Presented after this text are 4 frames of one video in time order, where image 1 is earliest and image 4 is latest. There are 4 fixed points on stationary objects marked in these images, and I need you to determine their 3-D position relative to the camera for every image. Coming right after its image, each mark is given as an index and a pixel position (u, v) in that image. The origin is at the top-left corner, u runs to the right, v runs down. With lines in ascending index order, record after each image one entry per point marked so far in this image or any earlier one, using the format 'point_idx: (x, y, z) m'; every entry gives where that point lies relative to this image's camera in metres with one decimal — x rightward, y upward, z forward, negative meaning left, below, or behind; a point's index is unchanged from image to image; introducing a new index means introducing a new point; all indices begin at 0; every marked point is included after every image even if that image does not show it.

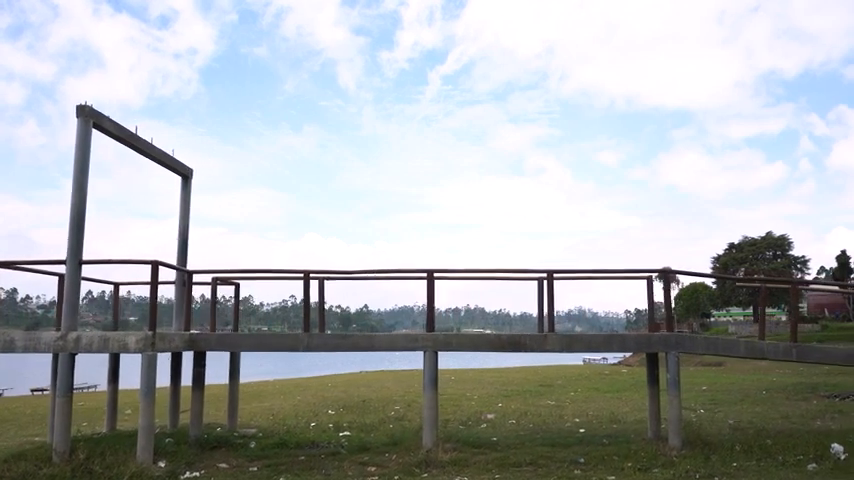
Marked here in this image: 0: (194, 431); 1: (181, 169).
0: (-4.4, -3.6, +13.3) m
1: (-5.4, +1.5, +15.6) m
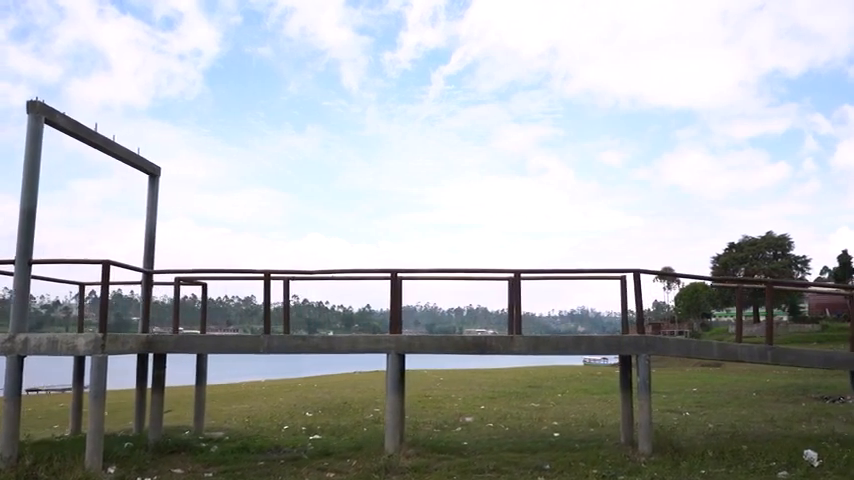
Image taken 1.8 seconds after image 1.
0: (-5.0, -3.6, +13.0) m
1: (-6.0, +1.6, +15.2) m
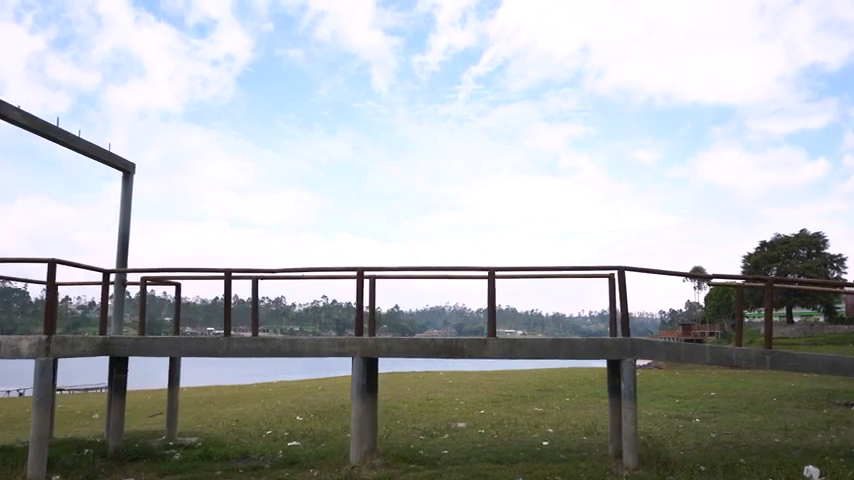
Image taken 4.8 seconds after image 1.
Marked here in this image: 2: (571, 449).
0: (-5.5, -3.5, +12.4) m
1: (-6.4, +1.6, +14.7) m
2: (+2.6, -3.8, +12.9) m
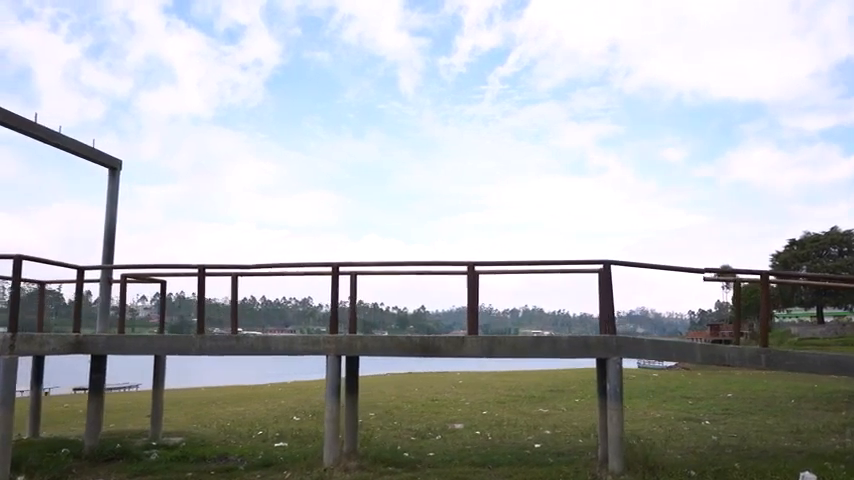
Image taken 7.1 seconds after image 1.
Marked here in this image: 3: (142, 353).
0: (-5.8, -3.5, +12.2) m
1: (-6.6, +1.7, +14.5) m
2: (+2.4, -3.7, +12.4) m
3: (-4.6, -1.8, +11.6) m
